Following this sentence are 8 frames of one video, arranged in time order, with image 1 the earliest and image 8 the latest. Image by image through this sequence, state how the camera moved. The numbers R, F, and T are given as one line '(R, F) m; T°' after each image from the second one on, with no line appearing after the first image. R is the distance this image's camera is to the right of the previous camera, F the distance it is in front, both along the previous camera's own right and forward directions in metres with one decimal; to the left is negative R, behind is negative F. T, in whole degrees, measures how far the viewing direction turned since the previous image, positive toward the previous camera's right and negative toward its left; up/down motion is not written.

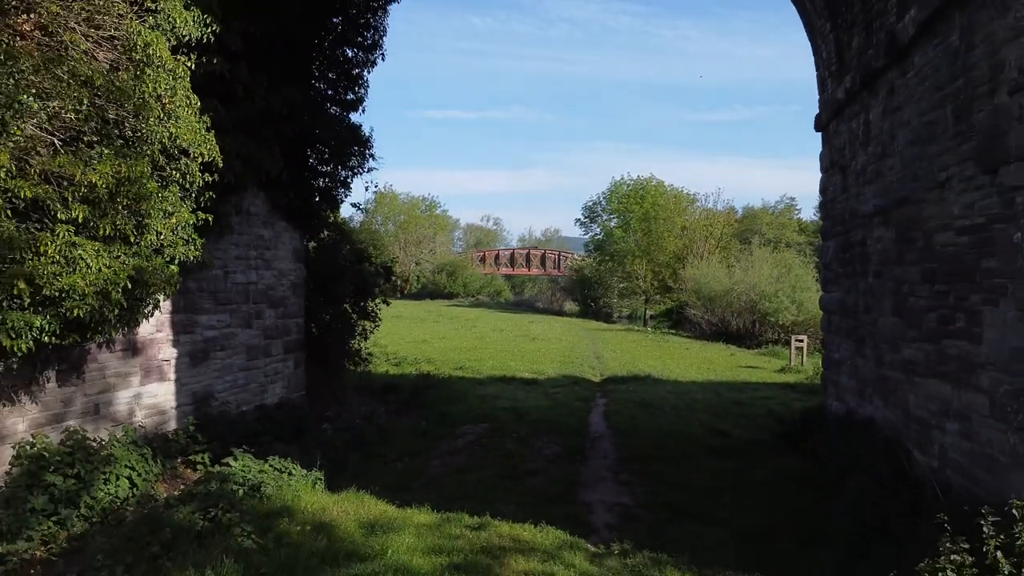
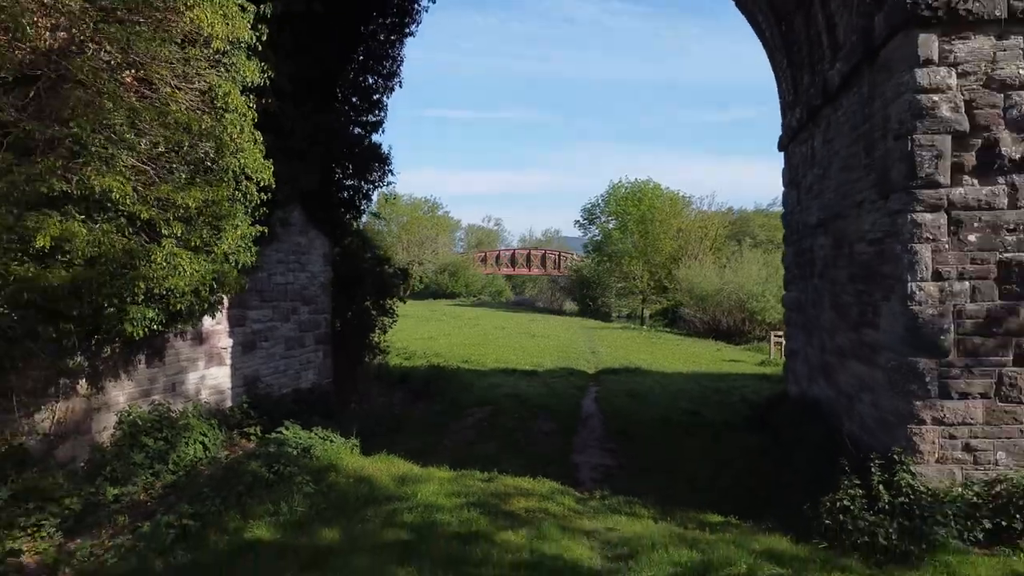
(0.0, -1.1) m; 0°
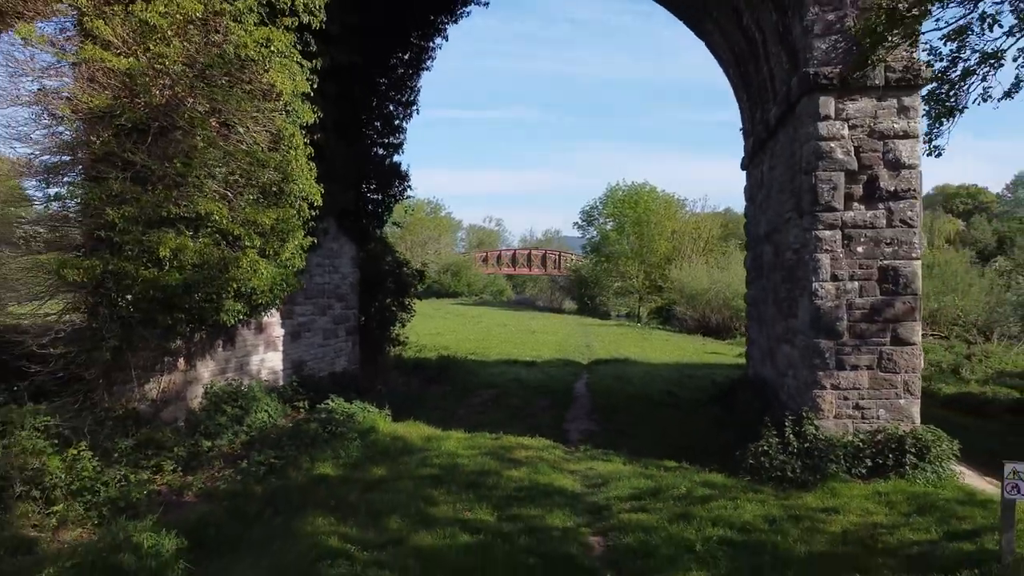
(0.0, -1.4) m; 0°
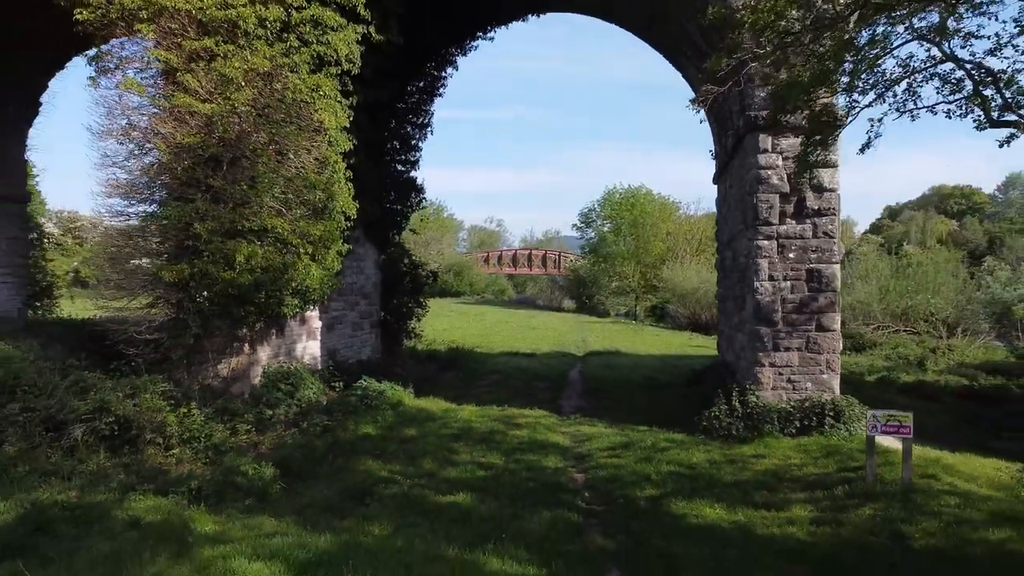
(0.0, -1.5) m; 0°
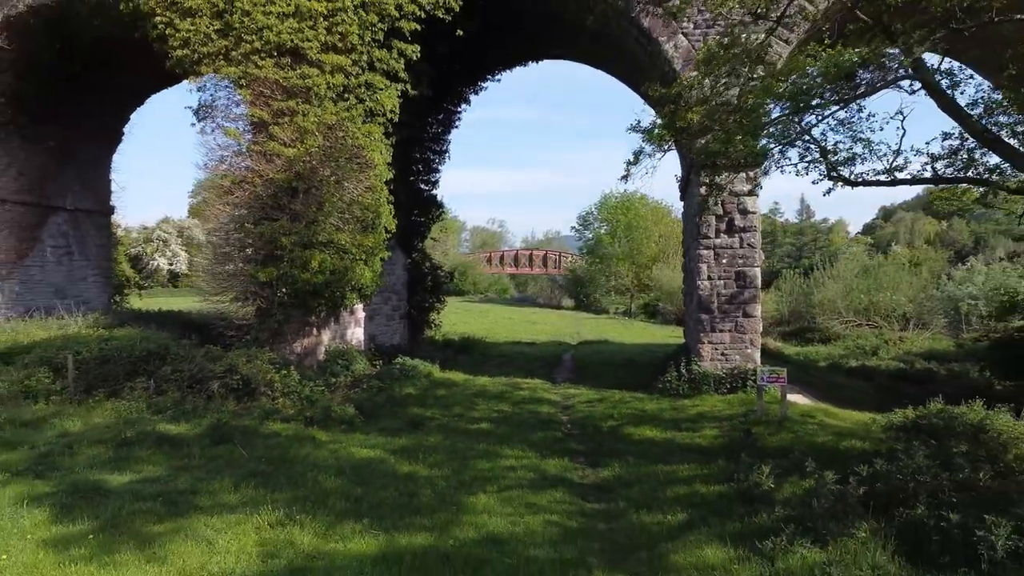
(0.0, -2.5) m; 0°
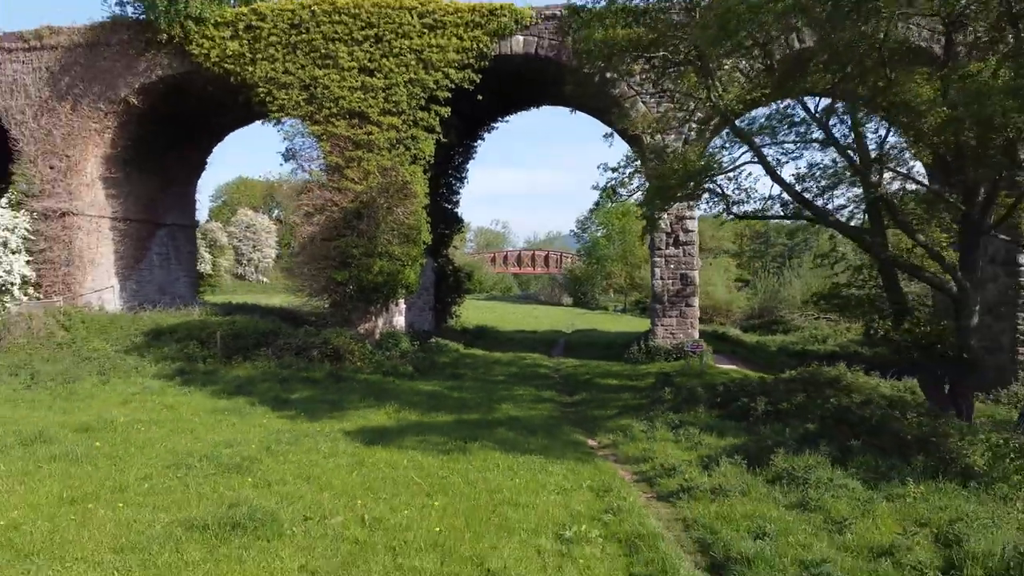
(-0.1, -3.8) m; 0°
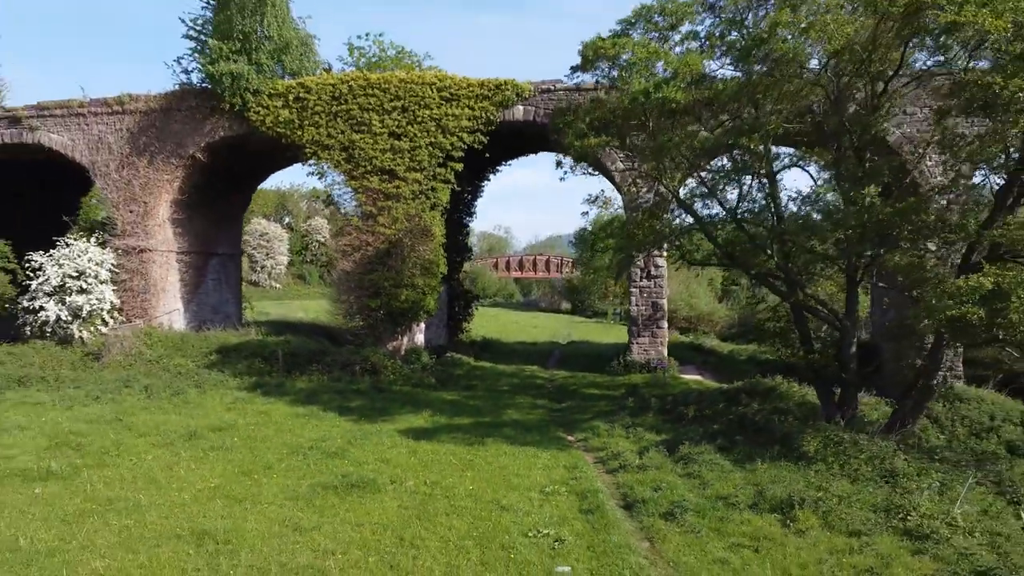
(0.0, -3.0) m; 0°
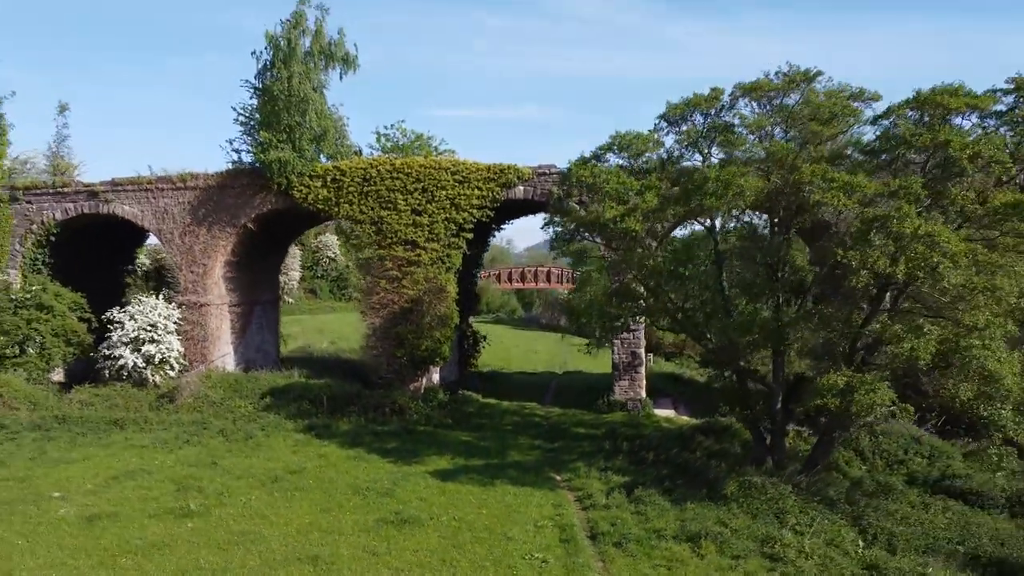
(0.0, -3.3) m; 0°
